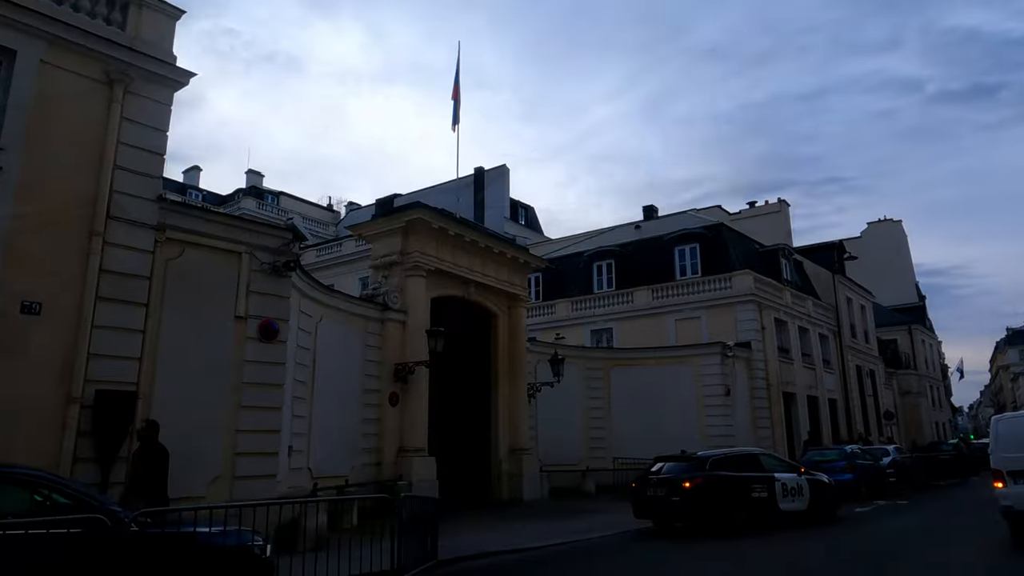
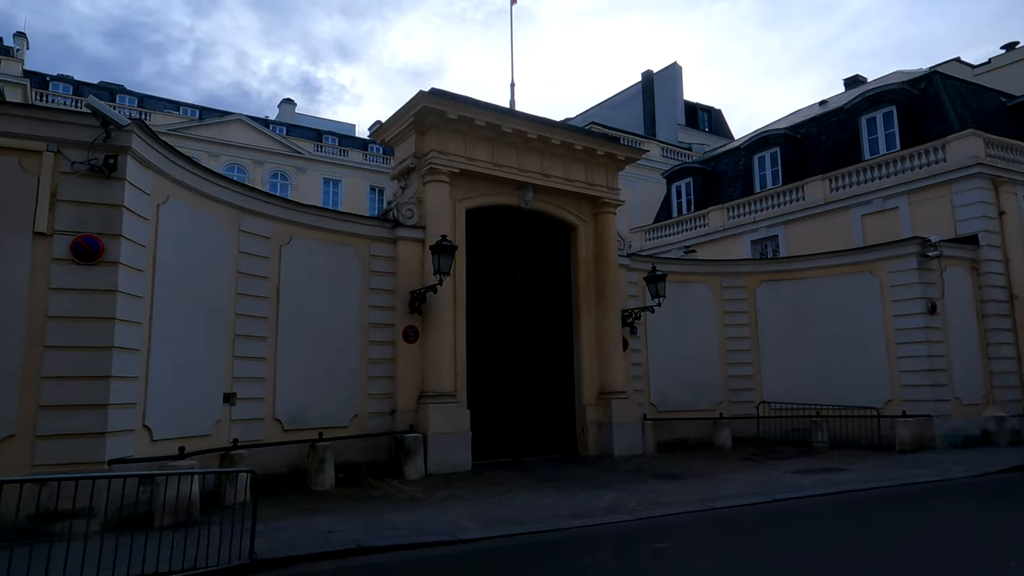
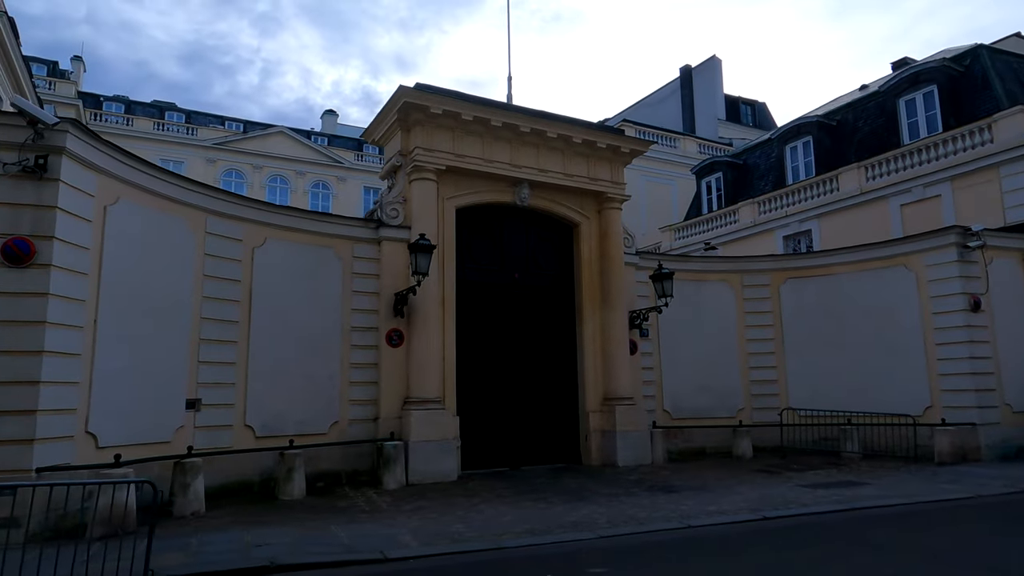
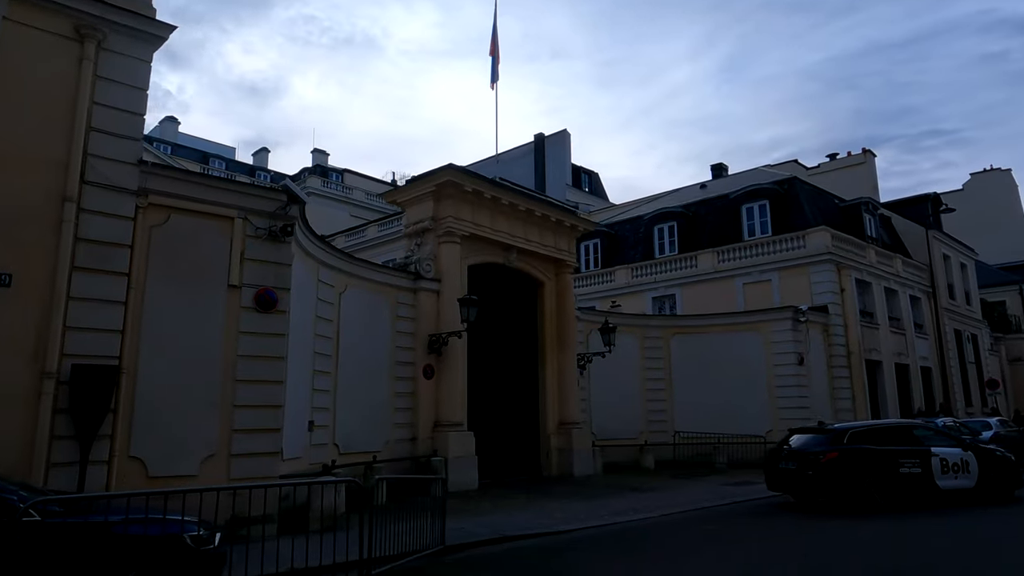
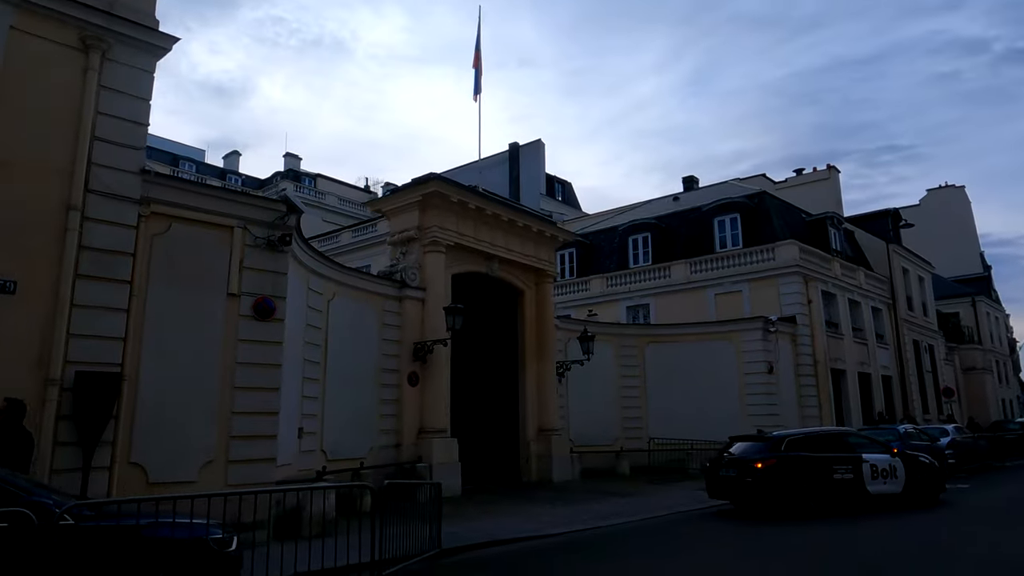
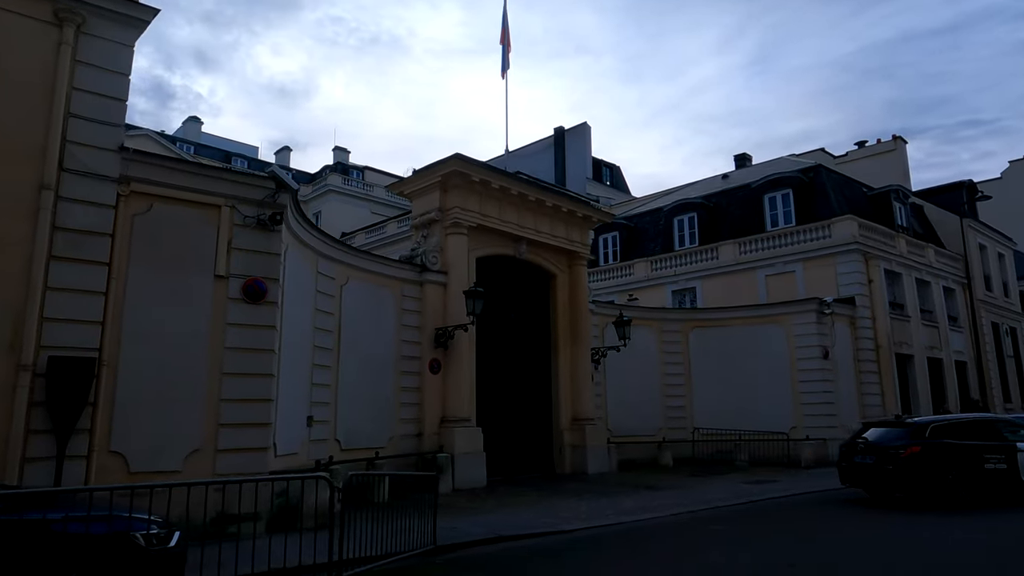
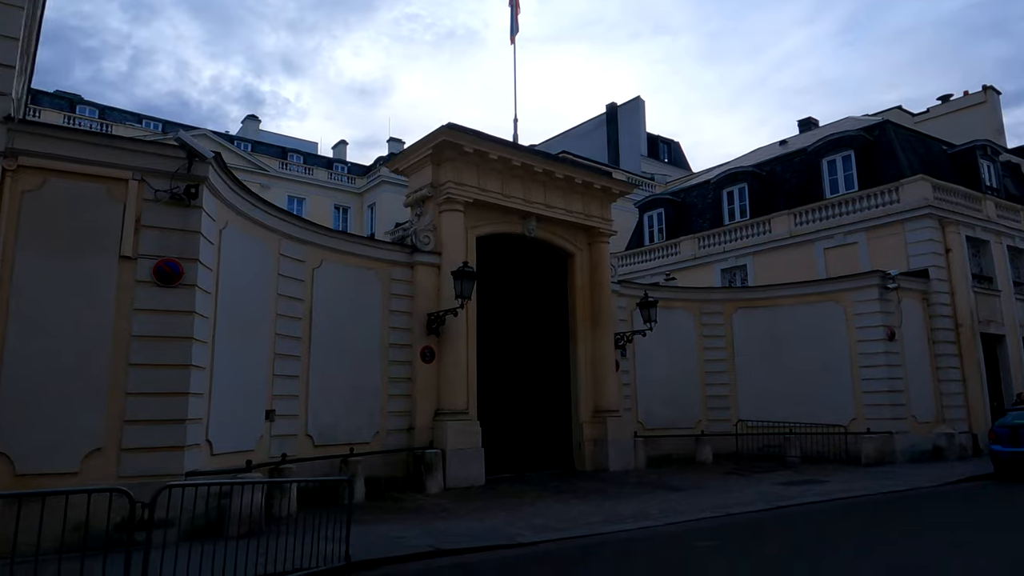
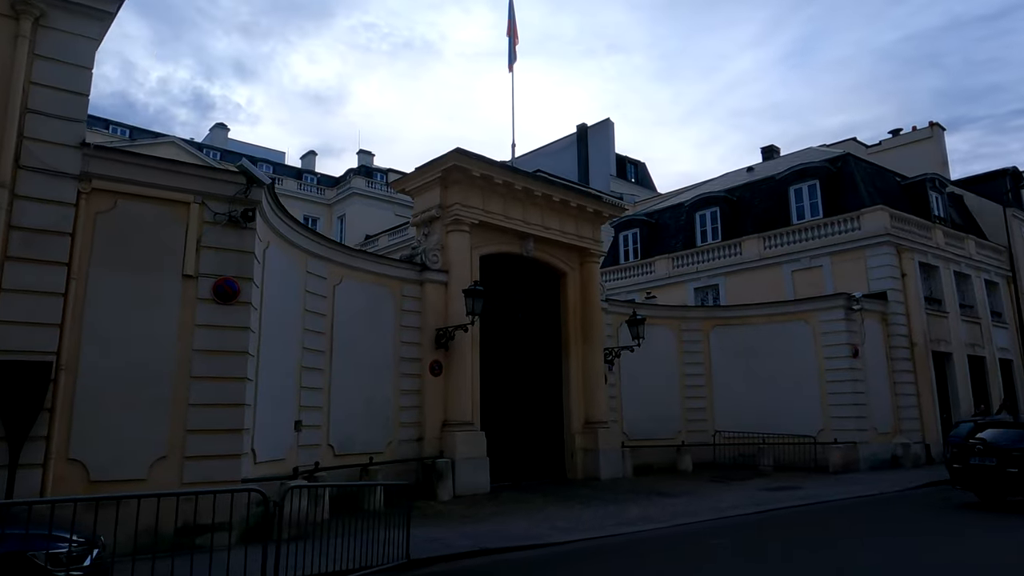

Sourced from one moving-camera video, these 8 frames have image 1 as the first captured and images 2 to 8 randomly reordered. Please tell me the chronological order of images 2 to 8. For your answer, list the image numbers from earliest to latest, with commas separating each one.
5, 4, 6, 8, 7, 2, 3
